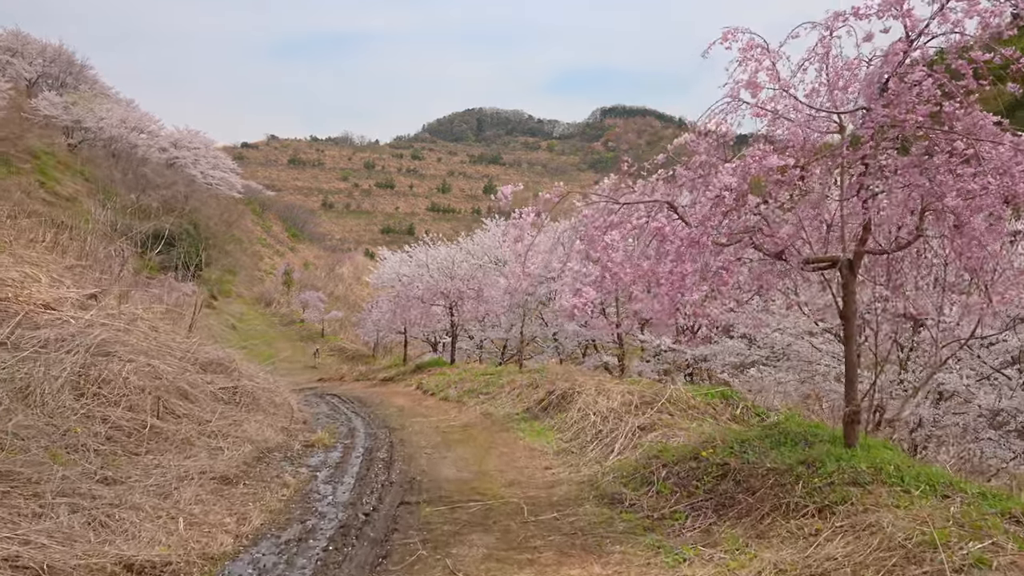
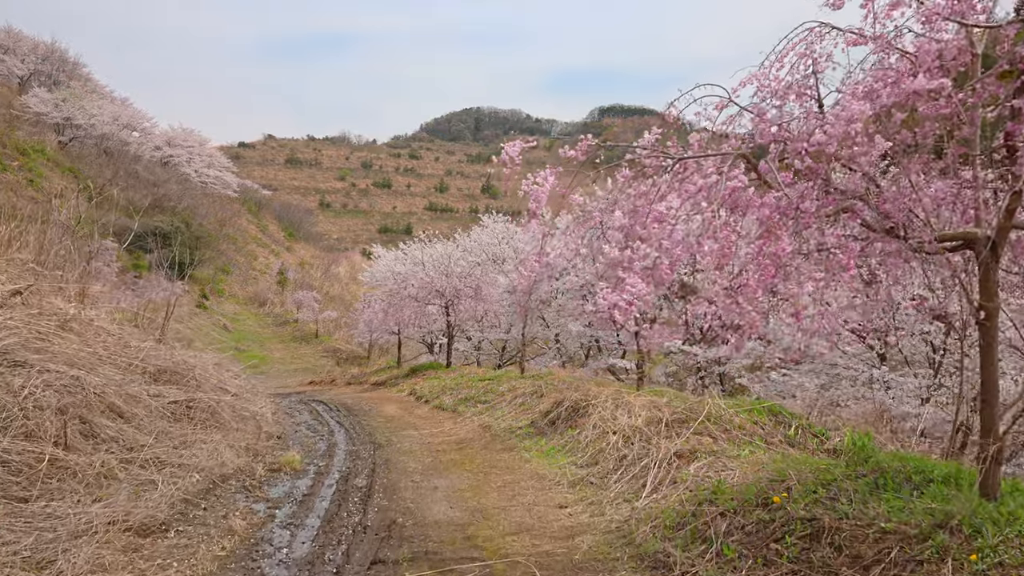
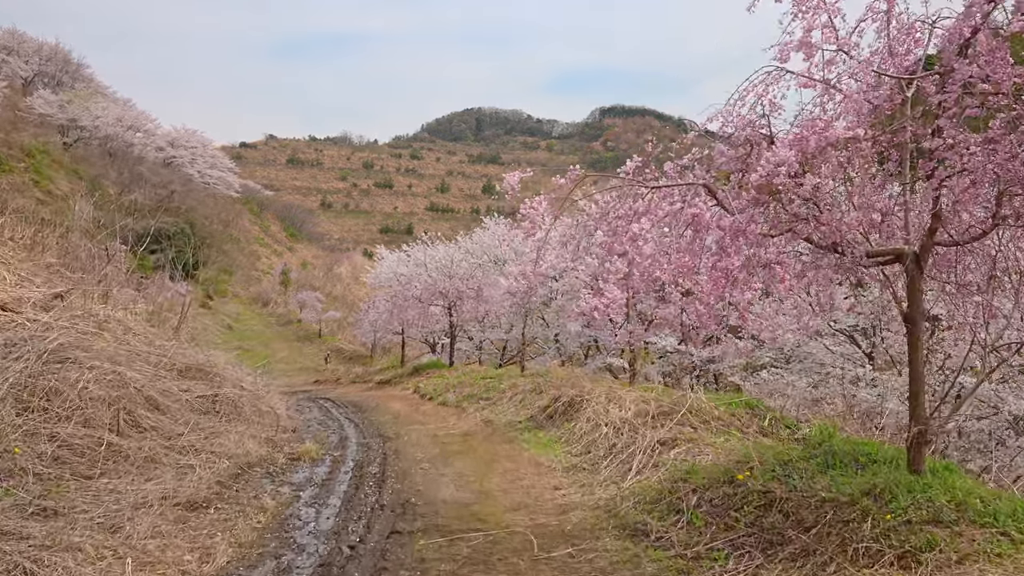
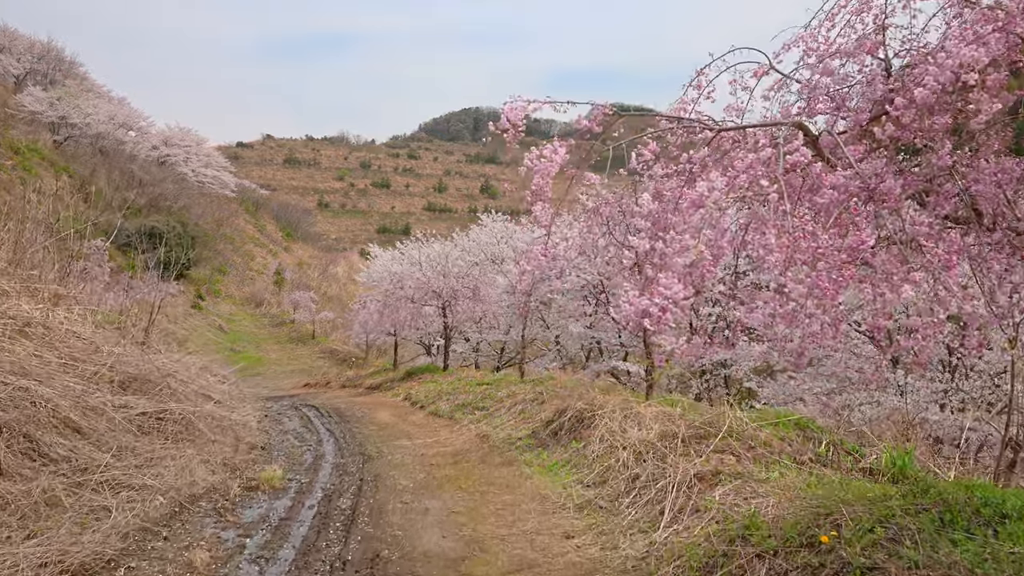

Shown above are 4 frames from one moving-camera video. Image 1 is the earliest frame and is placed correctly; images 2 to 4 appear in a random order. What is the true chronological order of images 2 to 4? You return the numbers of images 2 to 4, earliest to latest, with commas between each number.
3, 2, 4
